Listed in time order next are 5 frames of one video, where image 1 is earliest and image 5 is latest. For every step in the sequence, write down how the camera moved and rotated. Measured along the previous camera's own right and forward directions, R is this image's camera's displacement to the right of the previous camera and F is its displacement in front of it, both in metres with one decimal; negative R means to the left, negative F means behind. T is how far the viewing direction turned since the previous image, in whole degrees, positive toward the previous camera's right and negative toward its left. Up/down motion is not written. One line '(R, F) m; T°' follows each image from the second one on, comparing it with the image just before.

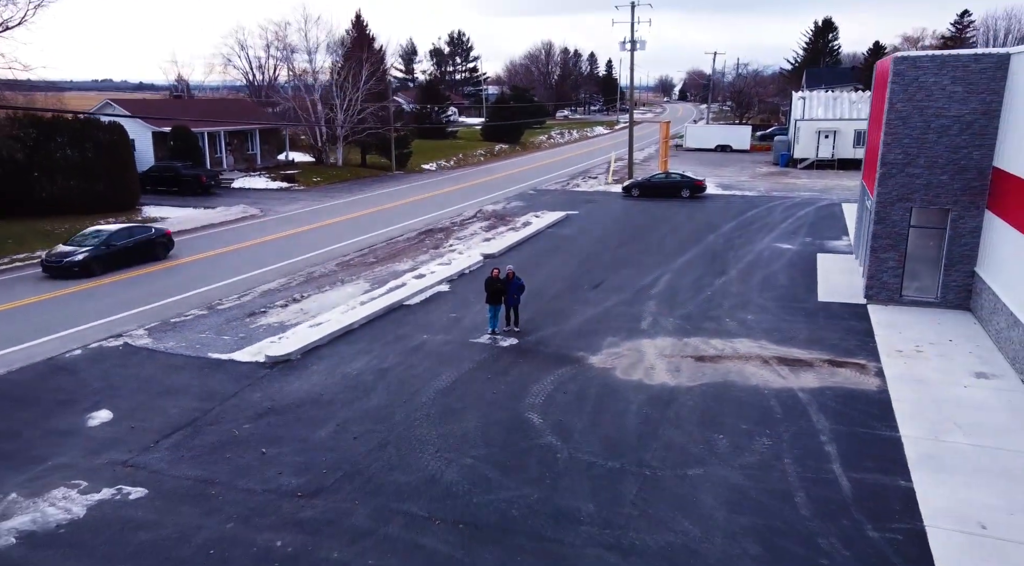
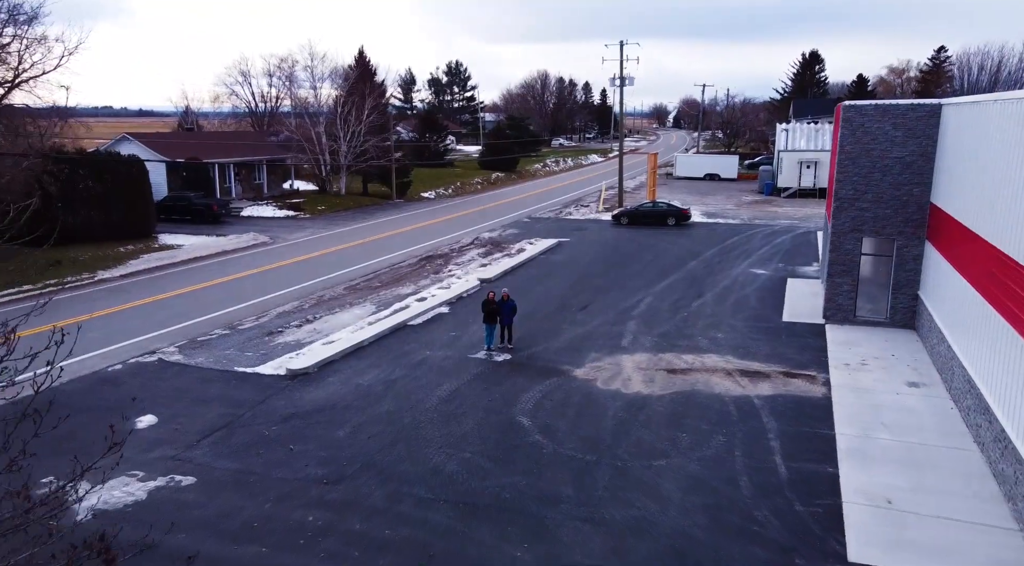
(+0.1, -1.7) m; 0°
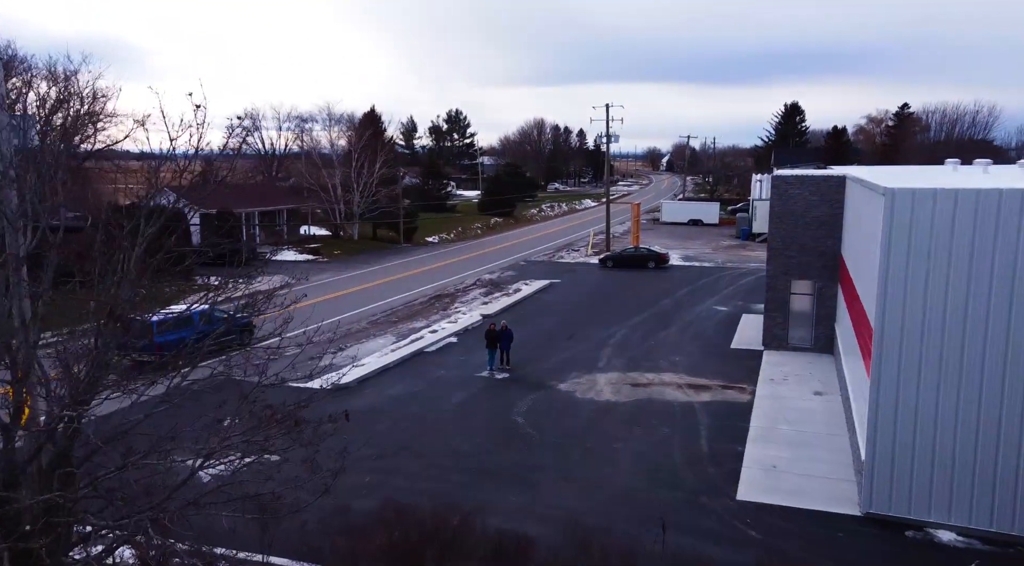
(0.0, -4.1) m; 0°
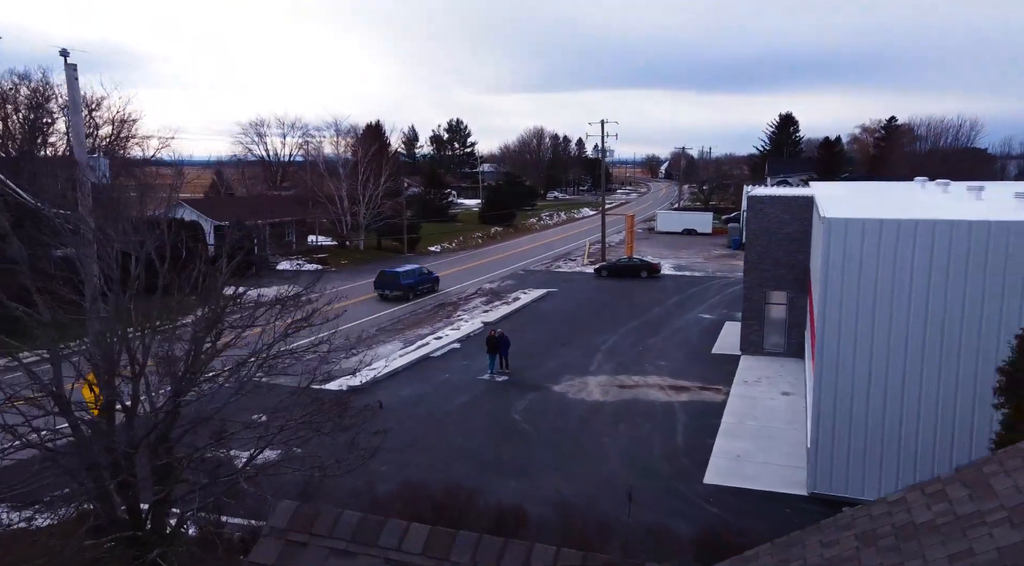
(0.0, -2.0) m; 0°
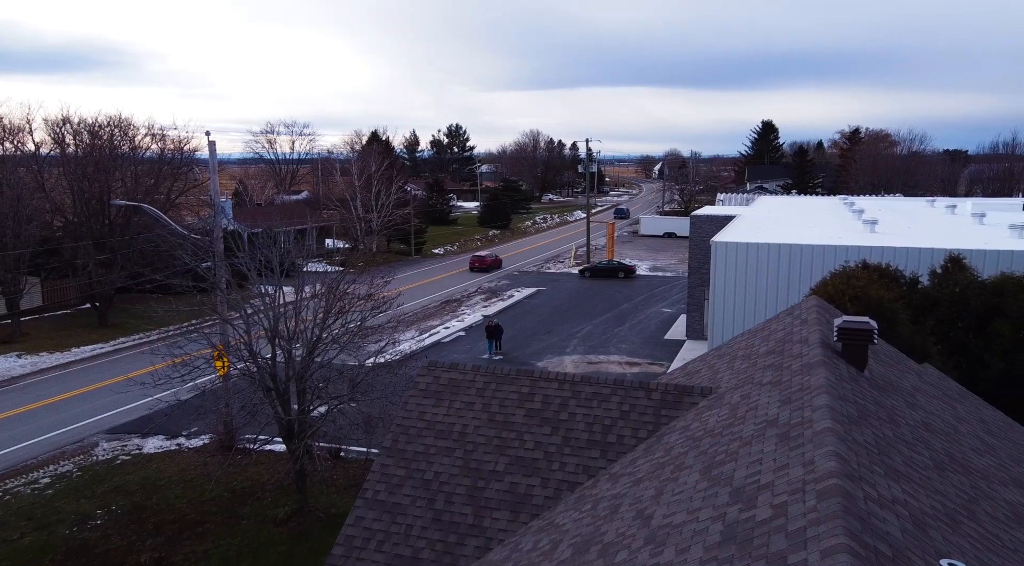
(+0.1, -6.3) m; 0°
